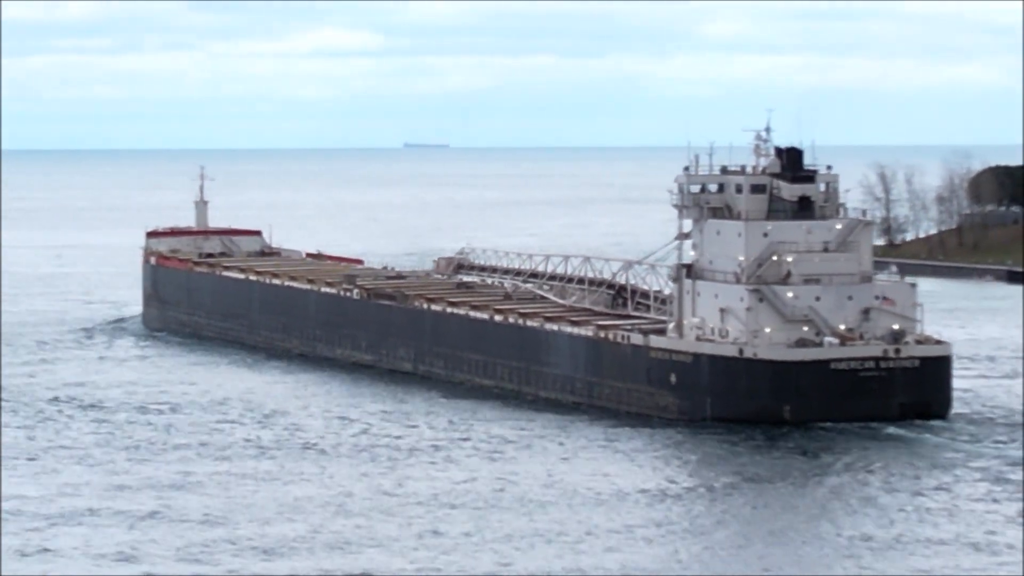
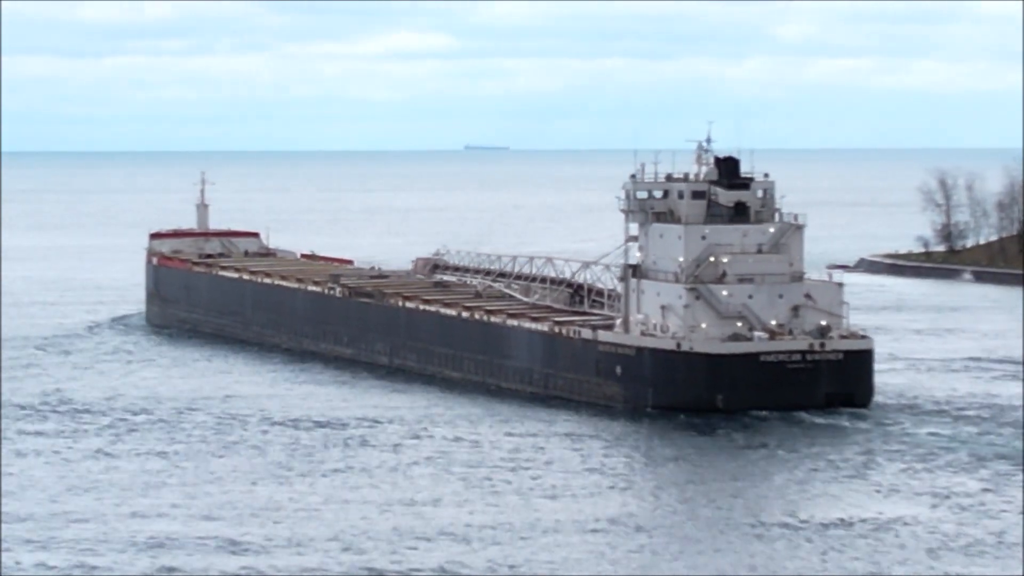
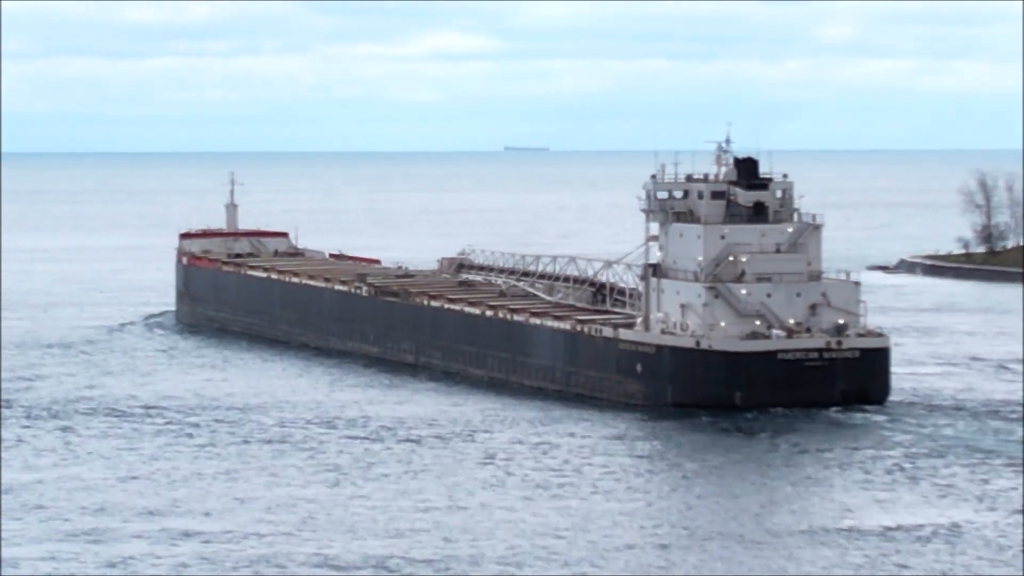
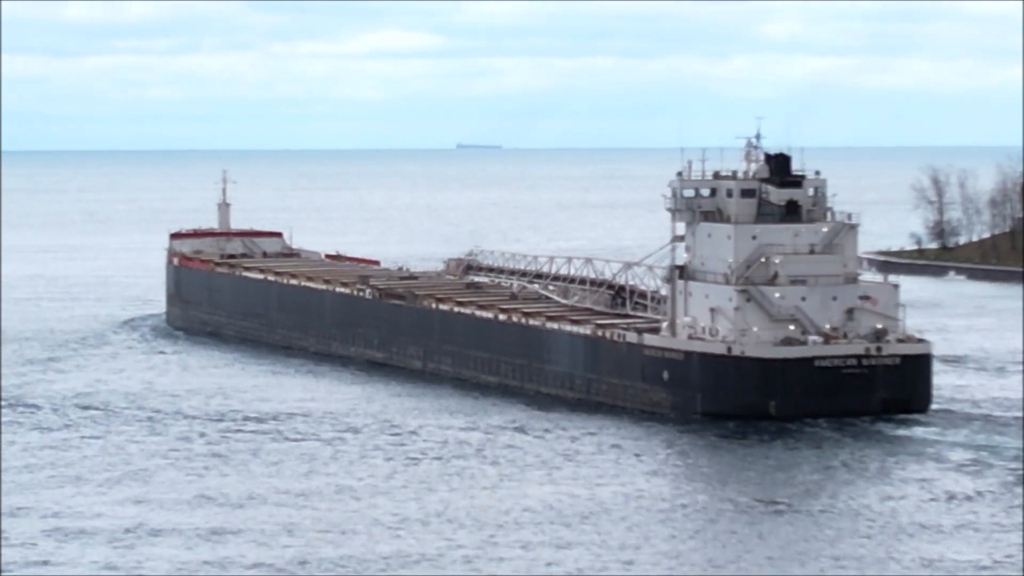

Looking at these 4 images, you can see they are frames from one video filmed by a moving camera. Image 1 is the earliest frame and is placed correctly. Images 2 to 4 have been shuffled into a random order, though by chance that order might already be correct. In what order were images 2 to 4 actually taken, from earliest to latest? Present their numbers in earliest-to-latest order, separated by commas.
4, 2, 3
